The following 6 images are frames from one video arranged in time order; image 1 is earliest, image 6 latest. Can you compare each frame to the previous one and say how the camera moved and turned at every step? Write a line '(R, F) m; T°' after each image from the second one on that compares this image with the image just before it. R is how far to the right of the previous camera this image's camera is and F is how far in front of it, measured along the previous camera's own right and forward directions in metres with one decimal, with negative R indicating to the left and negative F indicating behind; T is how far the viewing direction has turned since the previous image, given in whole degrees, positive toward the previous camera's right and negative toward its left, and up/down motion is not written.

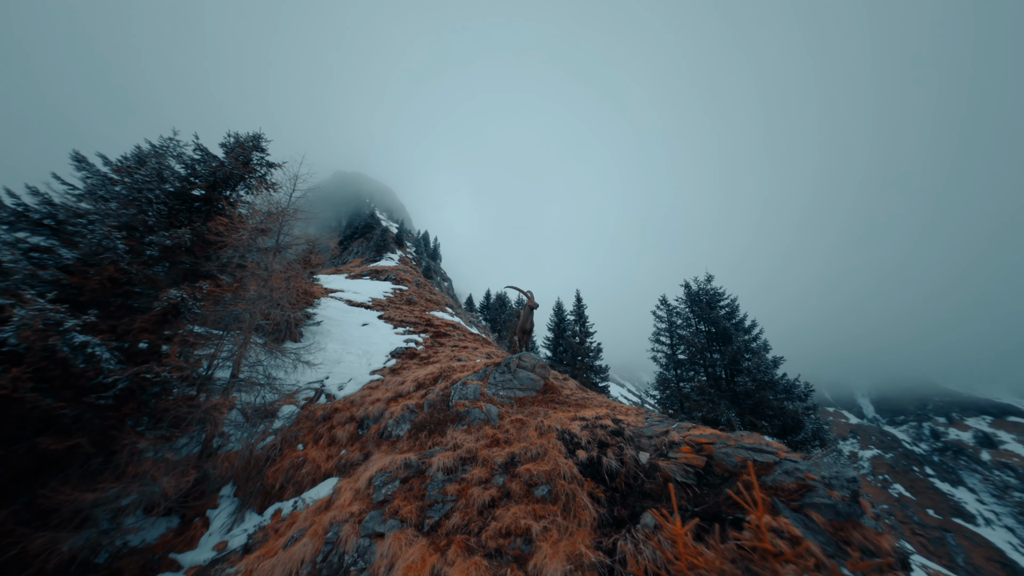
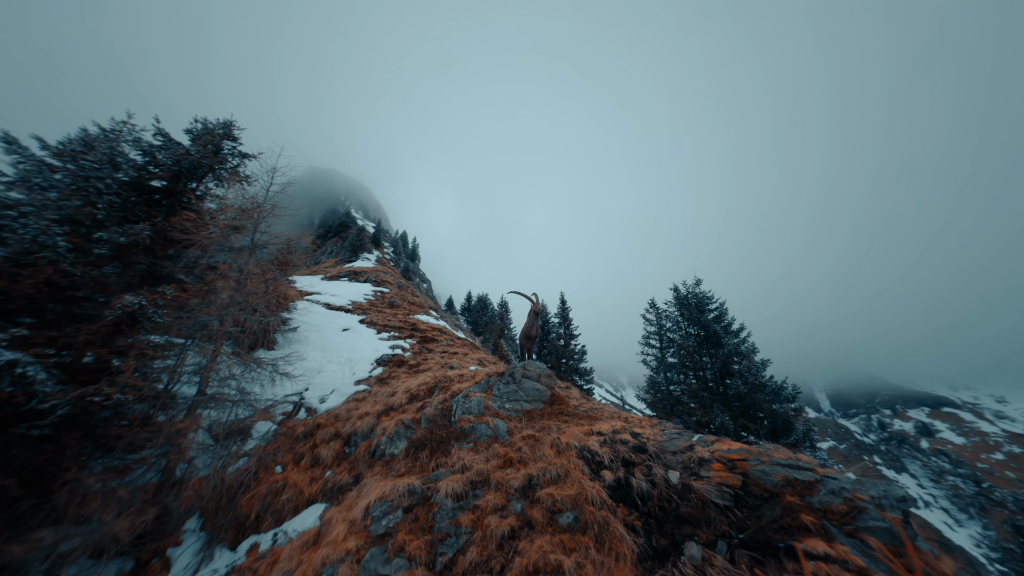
(-0.6, +0.4) m; +4°
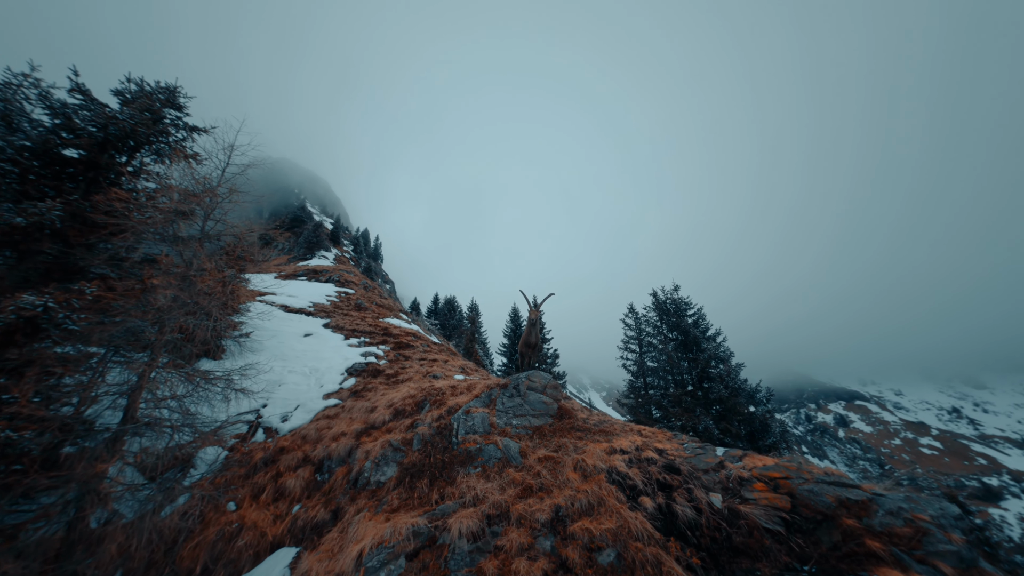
(-0.9, +0.6) m; +7°
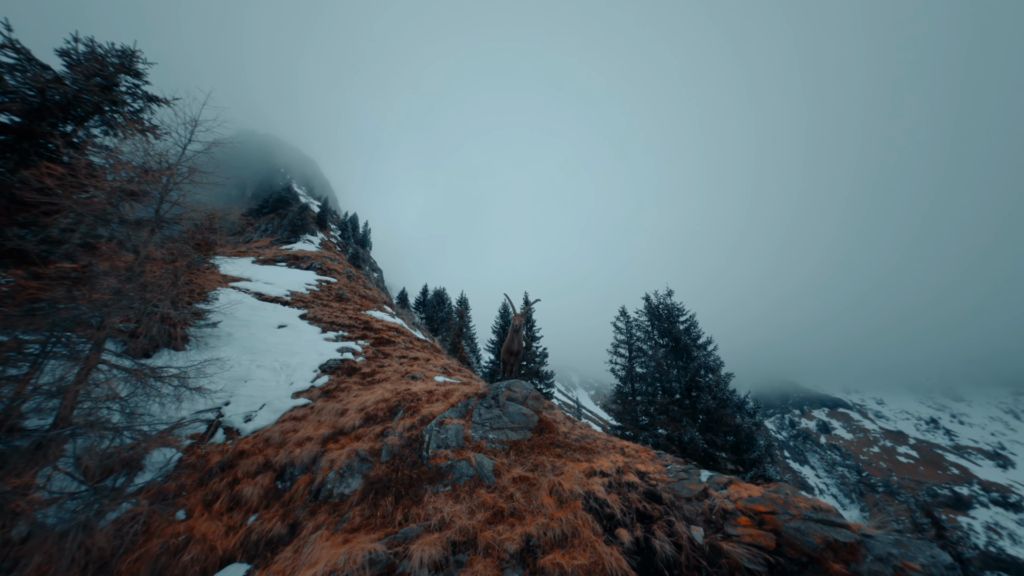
(+0.2, +0.4) m; +1°
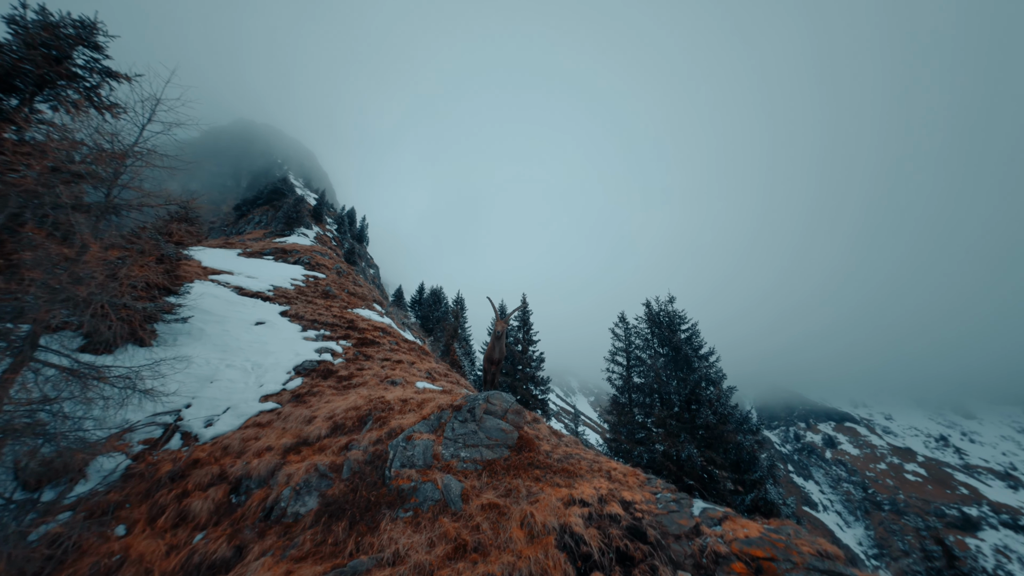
(+0.4, +0.6) m; -1°
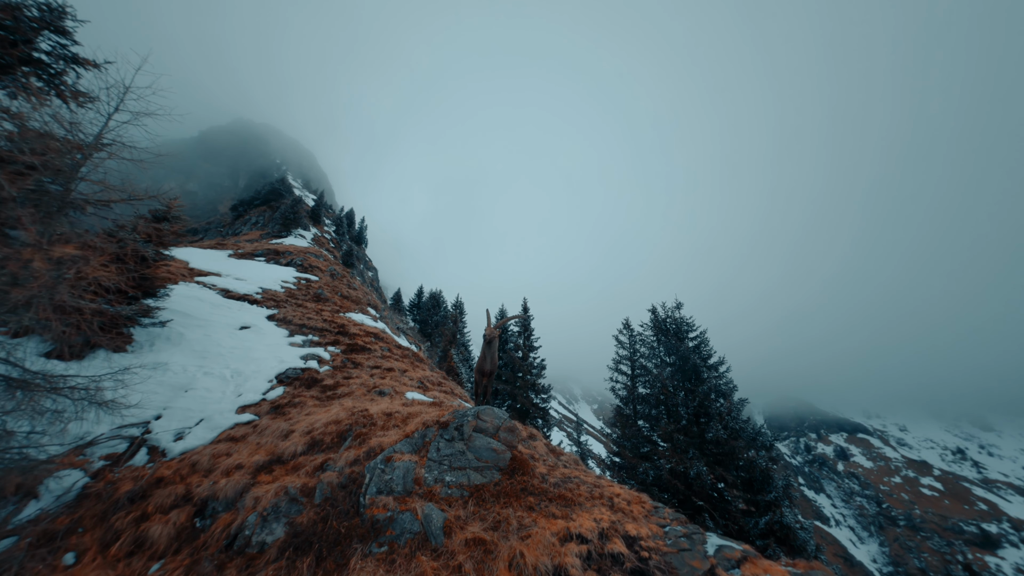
(+0.2, +0.5) m; -1°
